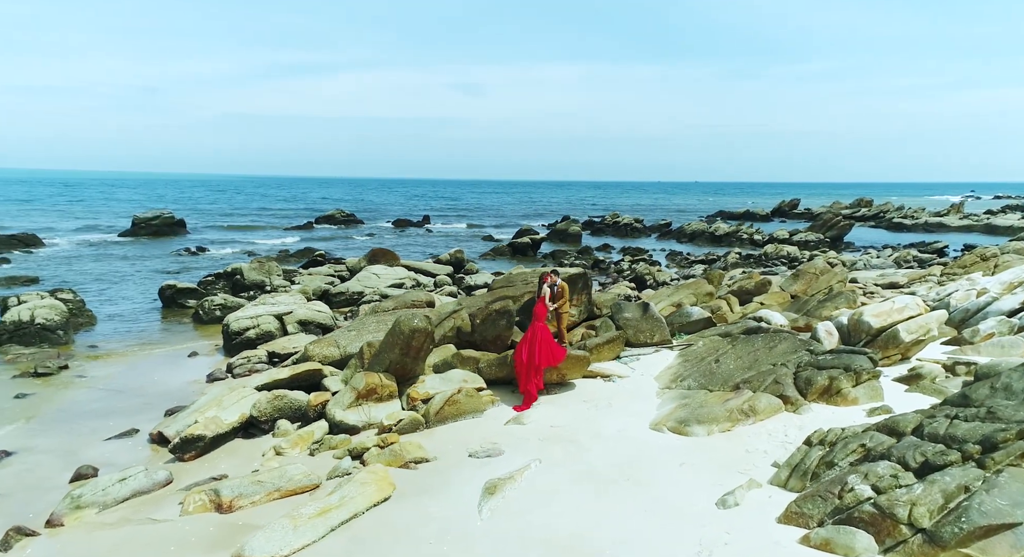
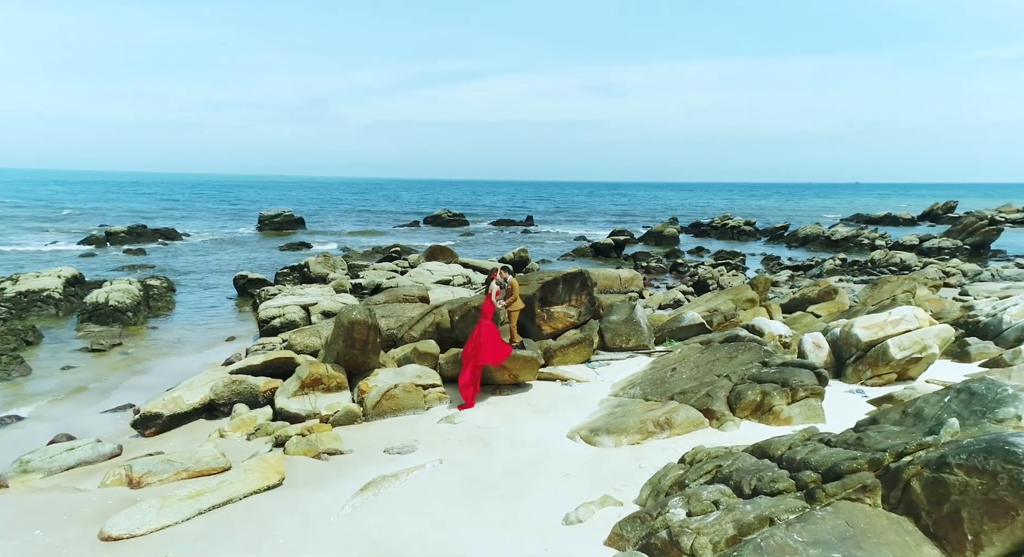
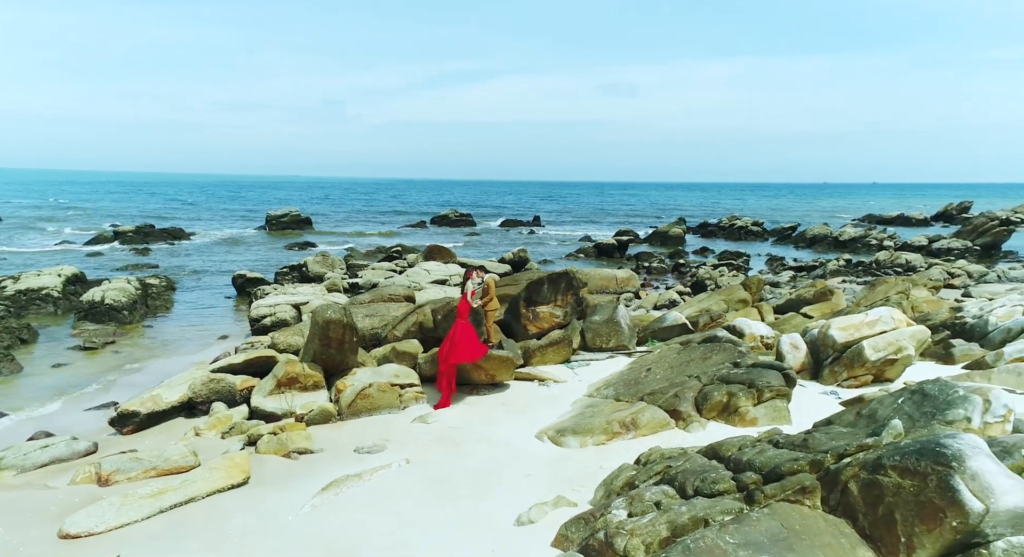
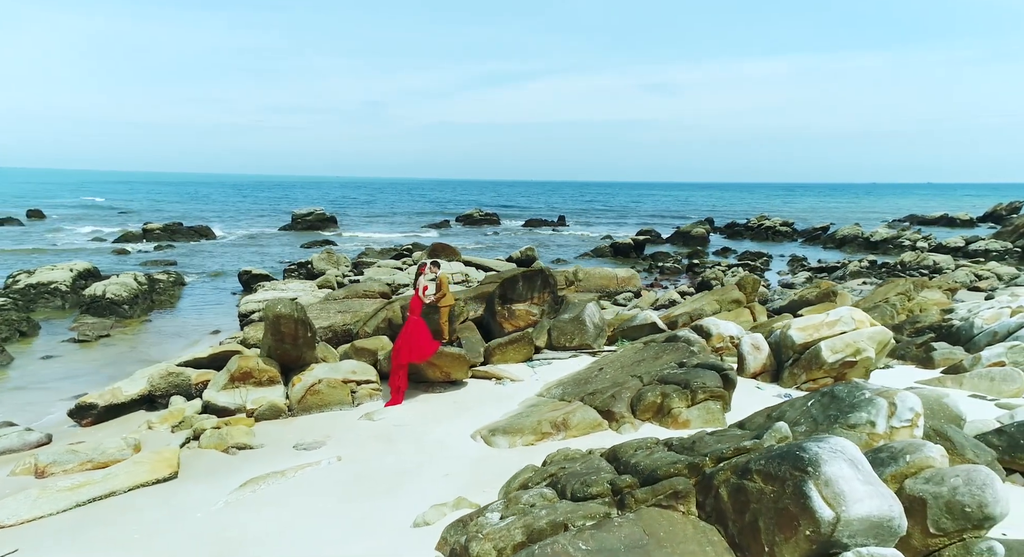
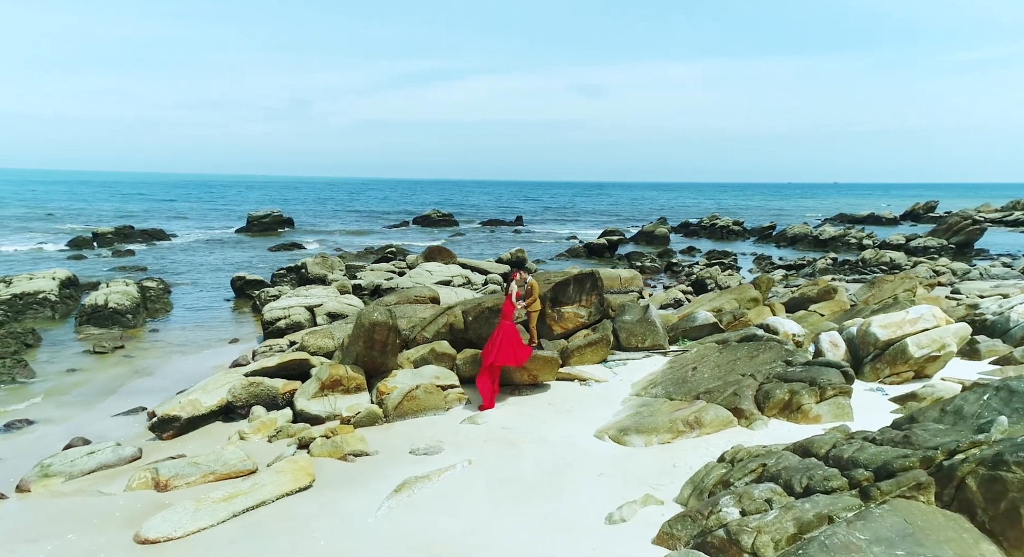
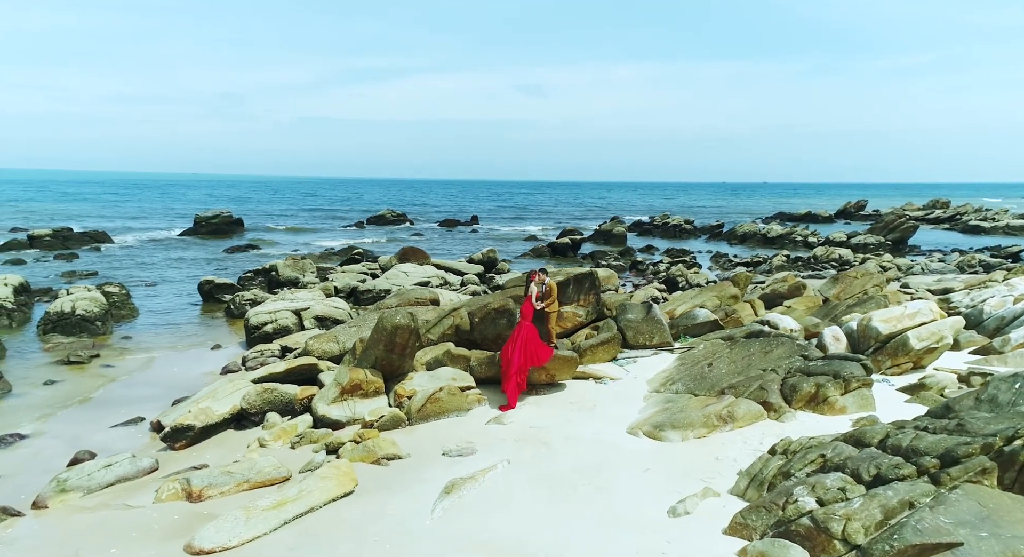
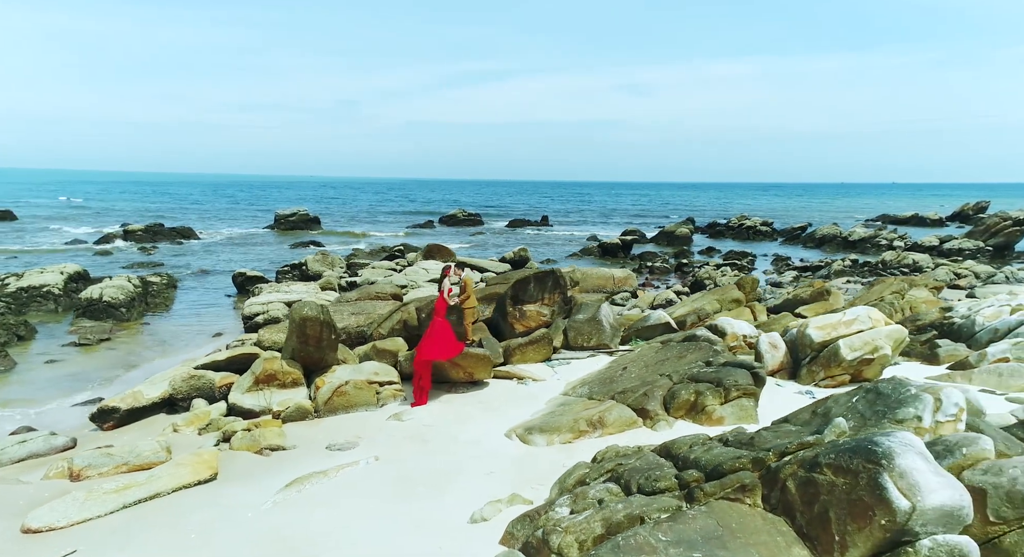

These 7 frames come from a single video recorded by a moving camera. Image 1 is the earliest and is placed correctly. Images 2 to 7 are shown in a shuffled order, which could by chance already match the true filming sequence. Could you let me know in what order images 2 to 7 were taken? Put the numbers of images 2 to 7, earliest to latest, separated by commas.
6, 5, 2, 3, 7, 4
